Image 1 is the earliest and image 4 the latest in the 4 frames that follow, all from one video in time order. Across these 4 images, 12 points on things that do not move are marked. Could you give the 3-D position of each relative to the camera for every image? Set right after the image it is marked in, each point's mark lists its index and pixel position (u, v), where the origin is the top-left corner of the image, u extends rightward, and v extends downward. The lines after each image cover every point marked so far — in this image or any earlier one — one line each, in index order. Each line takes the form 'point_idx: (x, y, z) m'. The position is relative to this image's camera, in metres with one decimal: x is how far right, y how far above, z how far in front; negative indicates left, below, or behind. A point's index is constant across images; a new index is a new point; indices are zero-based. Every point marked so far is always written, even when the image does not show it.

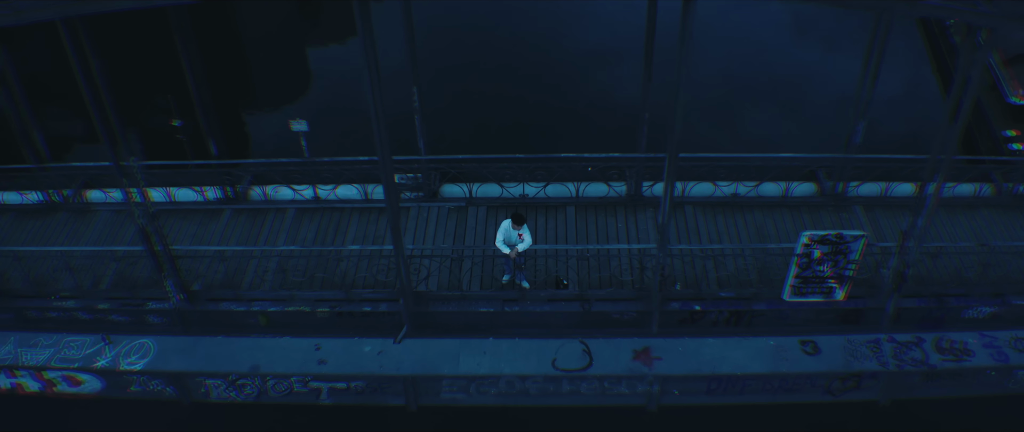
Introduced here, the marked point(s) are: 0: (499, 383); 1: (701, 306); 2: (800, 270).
0: (-0.2, -2.2, +7.3) m
1: (+2.8, -1.4, +8.1) m
2: (+4.1, -0.8, +7.8) m
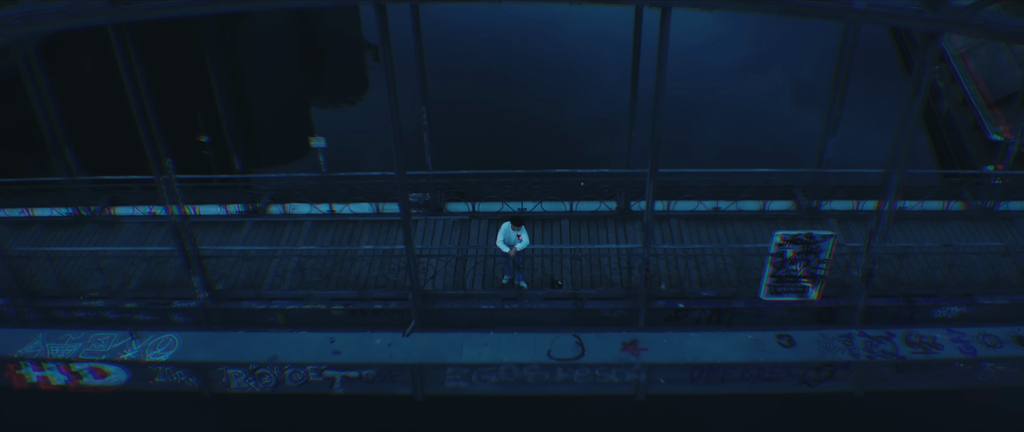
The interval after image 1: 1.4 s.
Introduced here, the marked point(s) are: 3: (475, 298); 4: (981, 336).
0: (-0.2, -2.2, +7.9) m
1: (+2.7, -1.4, +8.7) m
2: (+4.1, -0.8, +8.5) m
3: (-0.6, -1.3, +8.6) m
4: (+7.7, -2.0, +8.9) m
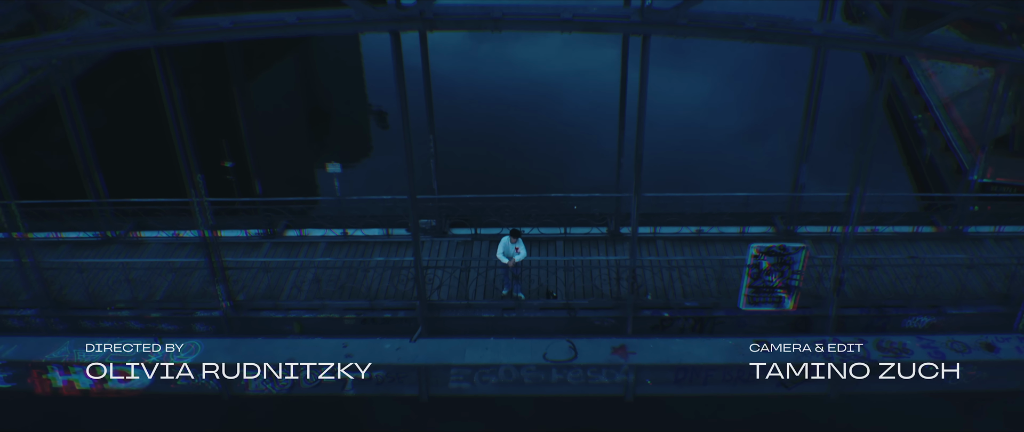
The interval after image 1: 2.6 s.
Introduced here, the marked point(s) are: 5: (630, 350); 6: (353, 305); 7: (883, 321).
0: (-0.2, -2.5, +8.5) m
1: (+2.7, -1.7, +9.4) m
2: (+4.1, -1.1, +9.2) m
3: (-0.6, -1.5, +9.3) m
4: (+7.6, -2.2, +9.6) m
5: (+1.9, -2.2, +8.9) m
6: (-2.7, -1.5, +9.2) m
7: (+6.8, -1.9, +9.9) m
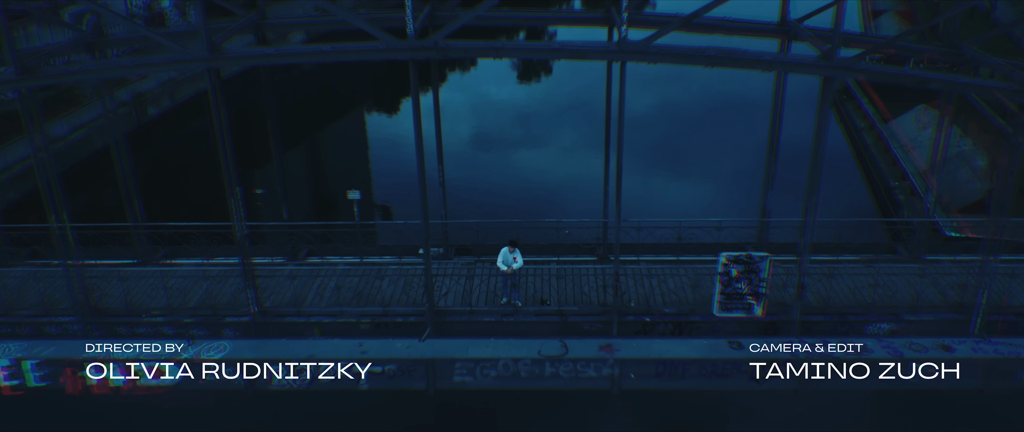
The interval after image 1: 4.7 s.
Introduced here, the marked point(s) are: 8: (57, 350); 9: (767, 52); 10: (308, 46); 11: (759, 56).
0: (-0.2, -2.7, +9.6) m
1: (+2.7, -1.9, +10.5) m
2: (+4.0, -1.3, +10.4) m
3: (-0.7, -1.8, +10.3) m
4: (+7.6, -2.5, +10.7) m
5: (+1.9, -2.4, +9.9) m
6: (-2.8, -1.8, +10.2) m
7: (+6.7, -2.2, +11.1) m
8: (-8.1, -2.4, +9.8) m
9: (+4.1, +2.6, +8.9) m
10: (-3.2, +2.5, +8.4) m
11: (+4.1, +2.5, +9.0) m
